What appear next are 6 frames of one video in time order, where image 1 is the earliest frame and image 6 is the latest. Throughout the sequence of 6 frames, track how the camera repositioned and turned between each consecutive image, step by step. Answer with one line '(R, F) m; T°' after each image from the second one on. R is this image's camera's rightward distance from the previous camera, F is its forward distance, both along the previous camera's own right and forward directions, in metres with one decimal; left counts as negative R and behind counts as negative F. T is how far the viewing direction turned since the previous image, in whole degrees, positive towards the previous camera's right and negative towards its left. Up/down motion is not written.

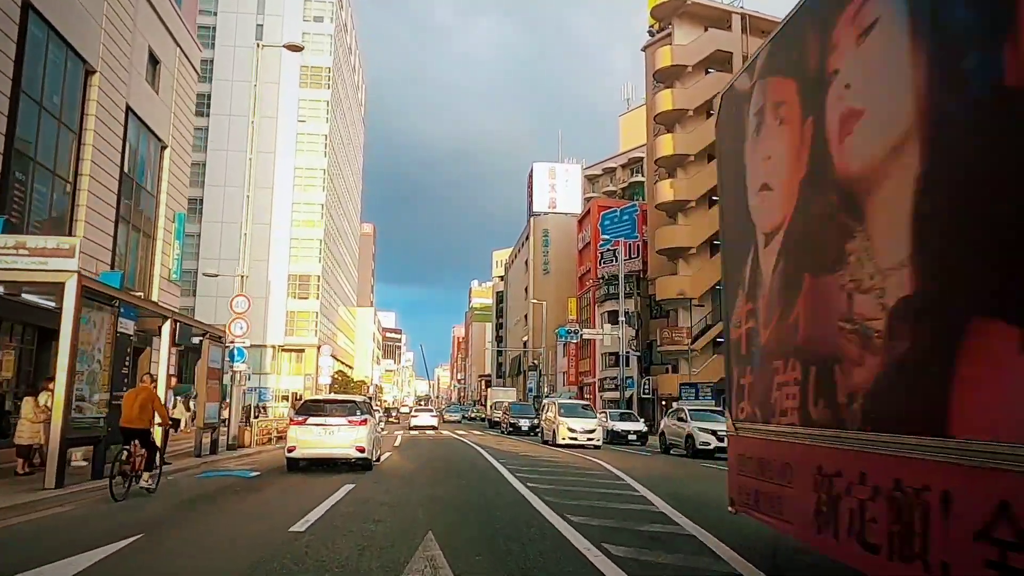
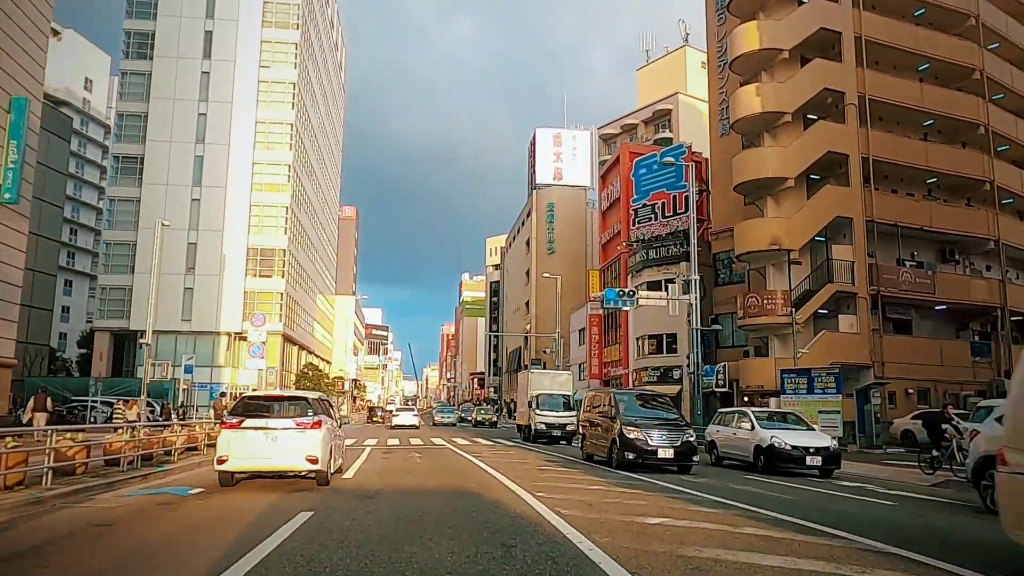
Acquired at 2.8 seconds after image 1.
(-1.4, +13.4) m; +1°
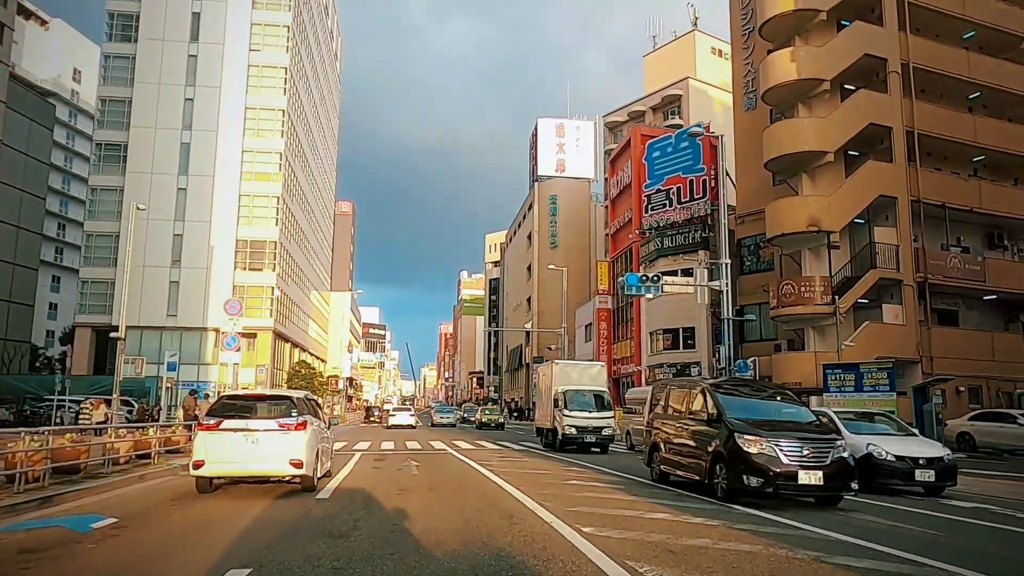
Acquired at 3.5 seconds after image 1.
(-0.4, +3.2) m; 0°
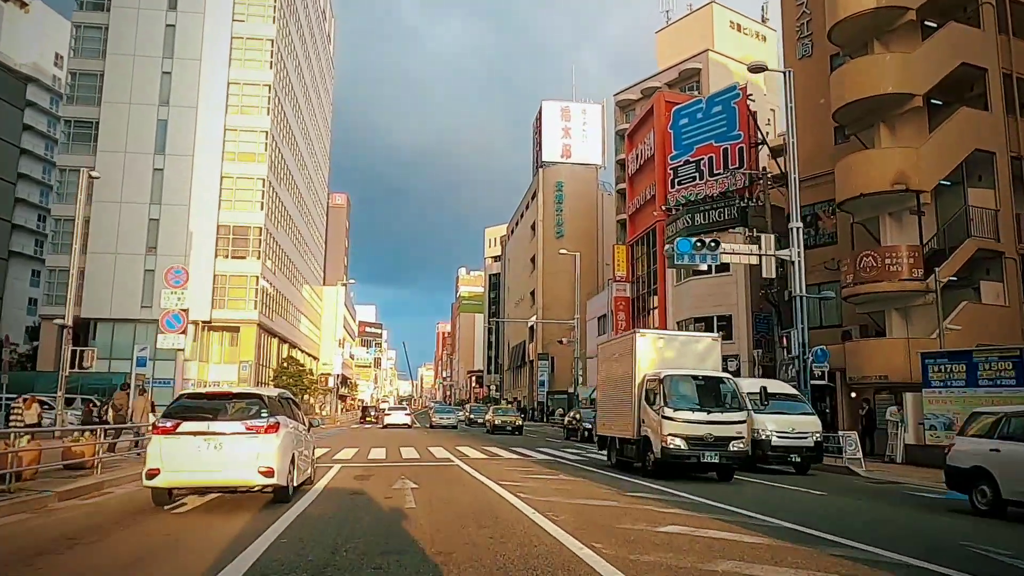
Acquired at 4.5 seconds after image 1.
(-0.7, +5.1) m; 0°
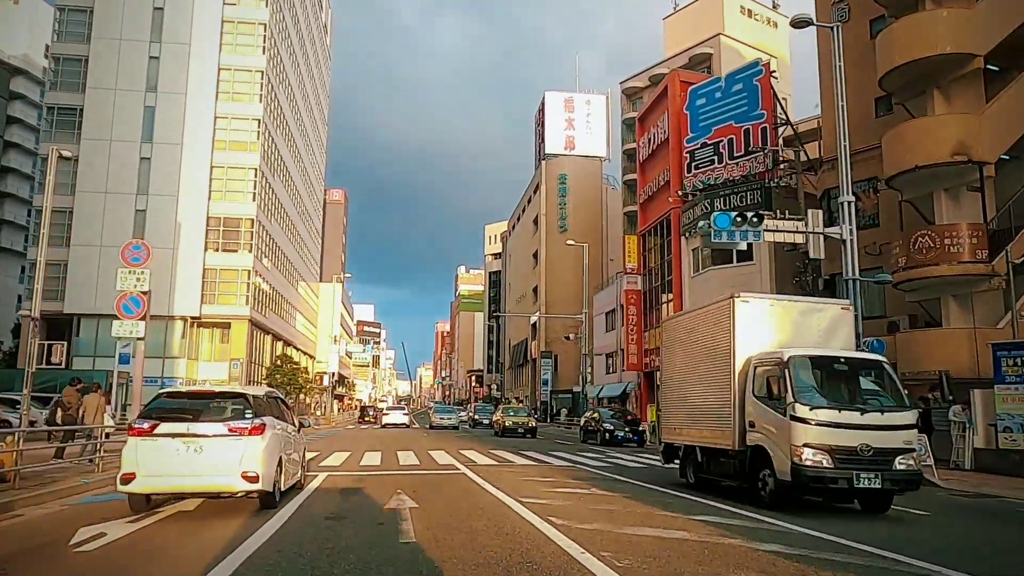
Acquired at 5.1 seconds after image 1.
(-0.4, +2.6) m; 0°
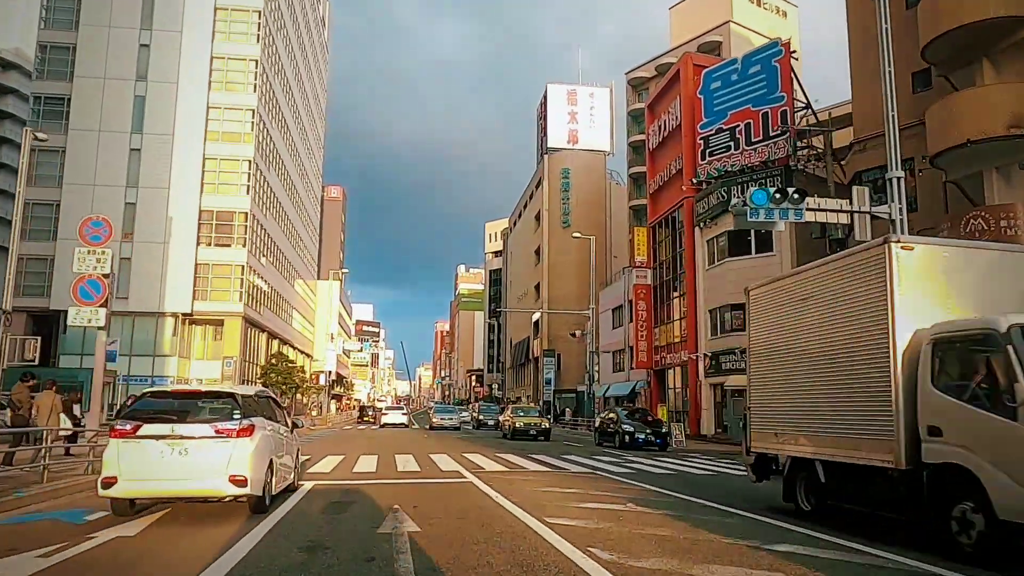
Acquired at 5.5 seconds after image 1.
(-0.3, +1.9) m; 0°
